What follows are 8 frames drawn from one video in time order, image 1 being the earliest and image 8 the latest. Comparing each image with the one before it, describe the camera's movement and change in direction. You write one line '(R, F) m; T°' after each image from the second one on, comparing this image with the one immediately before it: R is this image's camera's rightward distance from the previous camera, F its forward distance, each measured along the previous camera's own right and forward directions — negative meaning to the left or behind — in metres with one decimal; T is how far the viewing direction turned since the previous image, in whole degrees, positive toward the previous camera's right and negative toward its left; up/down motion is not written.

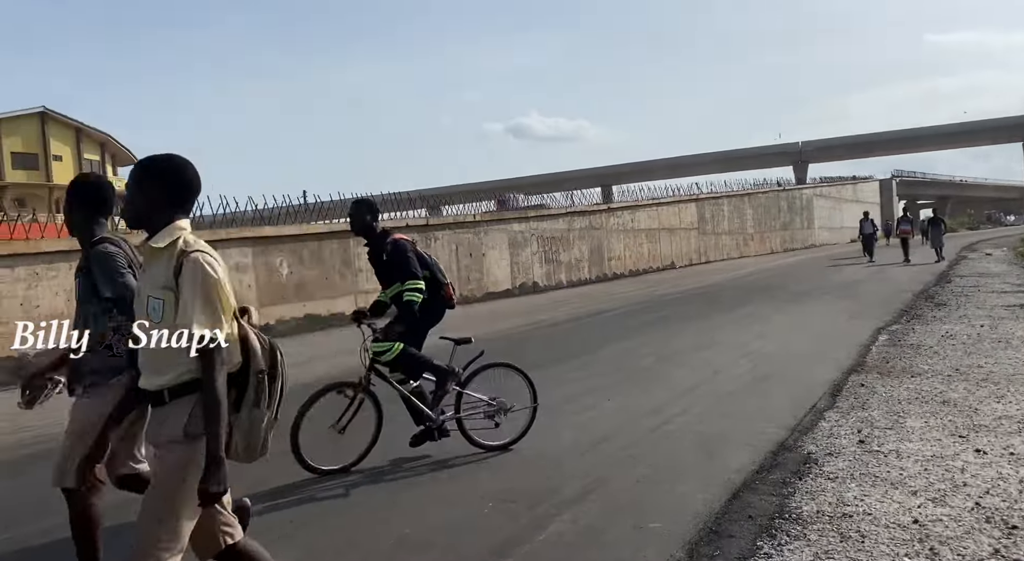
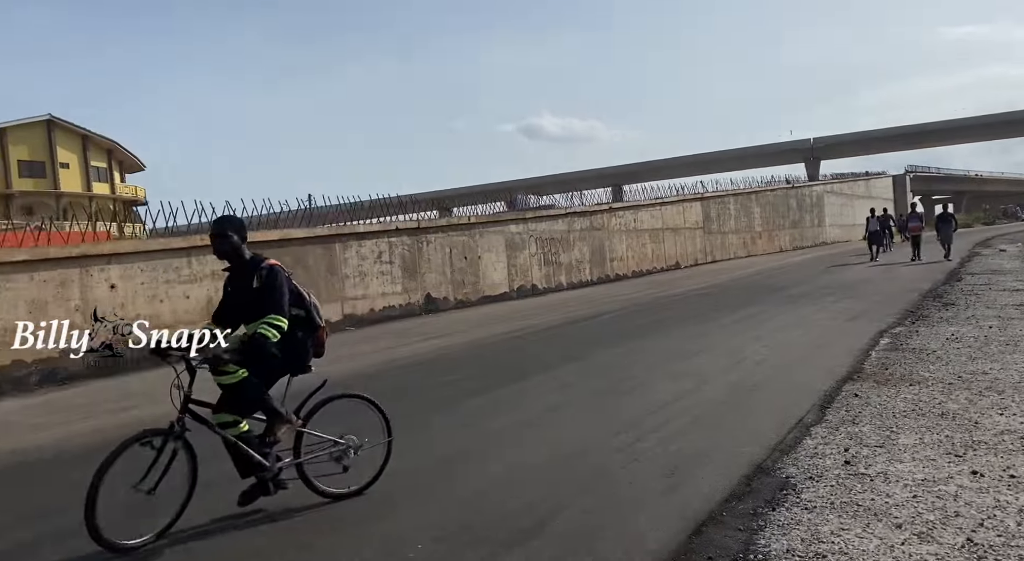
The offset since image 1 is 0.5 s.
(+0.4, +0.5) m; -1°
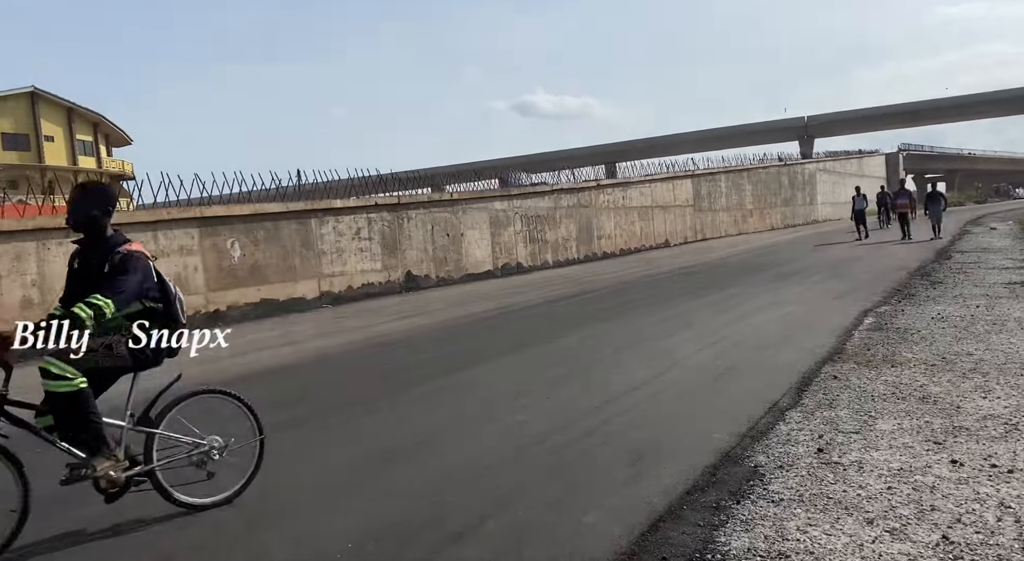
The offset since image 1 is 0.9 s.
(+0.2, +0.3) m; 0°
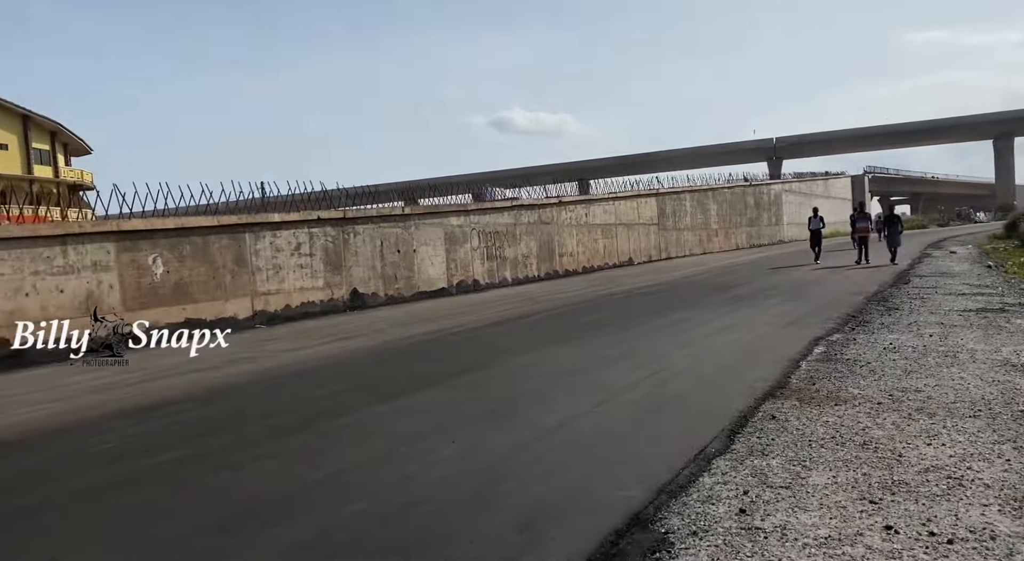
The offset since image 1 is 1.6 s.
(+0.5, +0.6) m; +2°
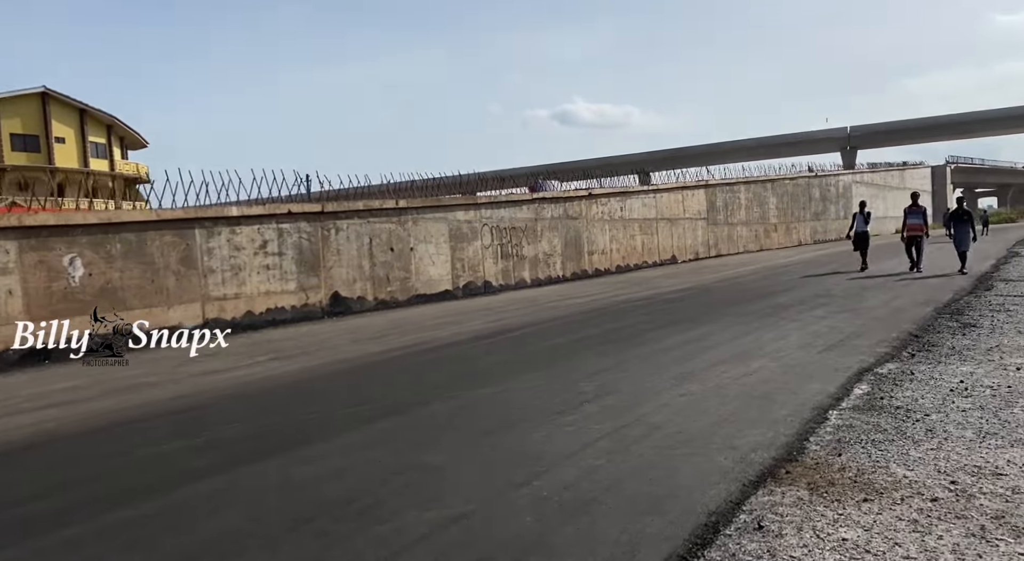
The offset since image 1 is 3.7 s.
(+1.1, +2.2) m; -5°
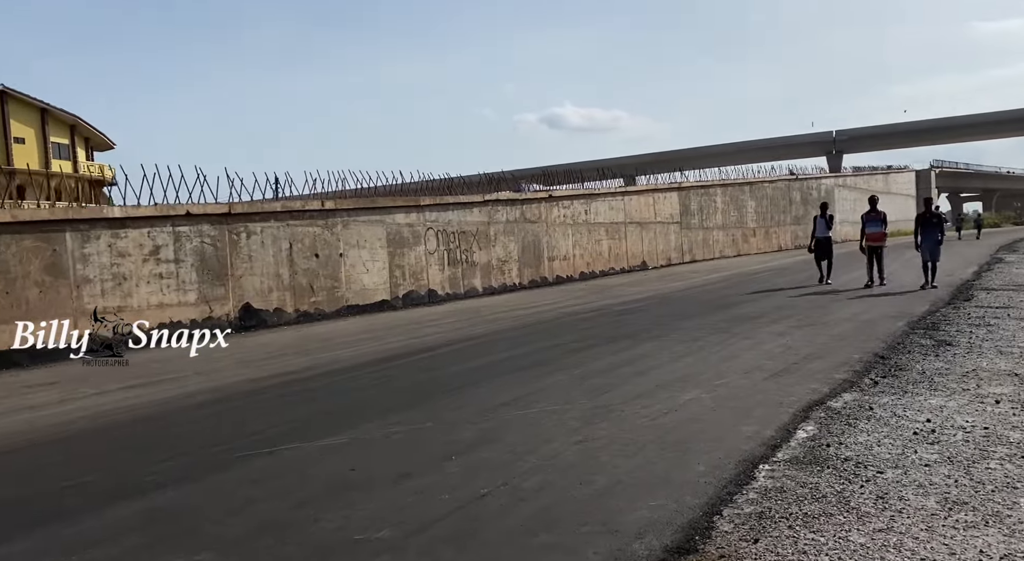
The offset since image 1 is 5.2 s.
(+0.9, +1.4) m; +1°
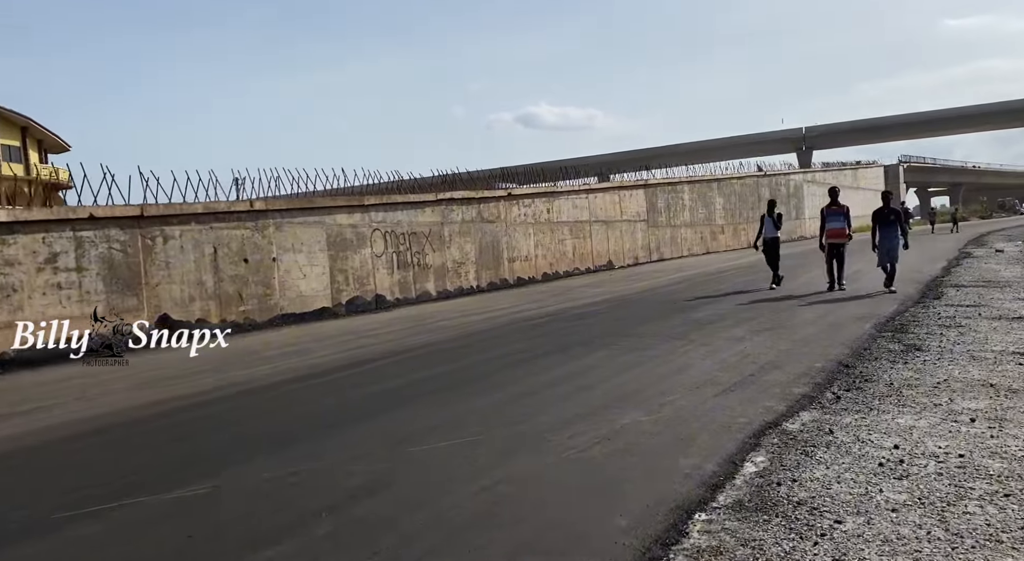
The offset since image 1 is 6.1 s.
(+0.5, +1.0) m; +2°
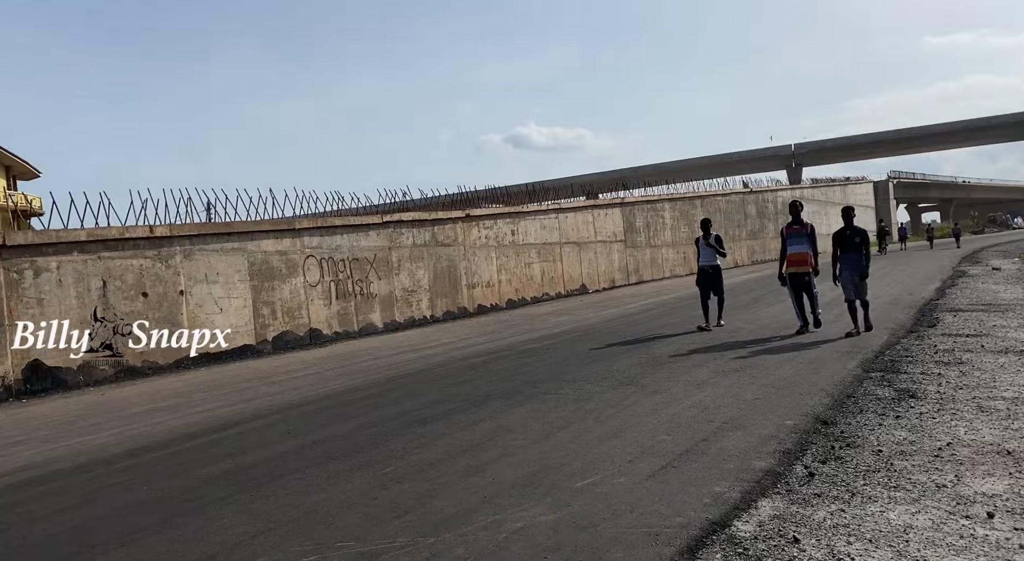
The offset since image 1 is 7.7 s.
(+0.8, +1.7) m; 0°
